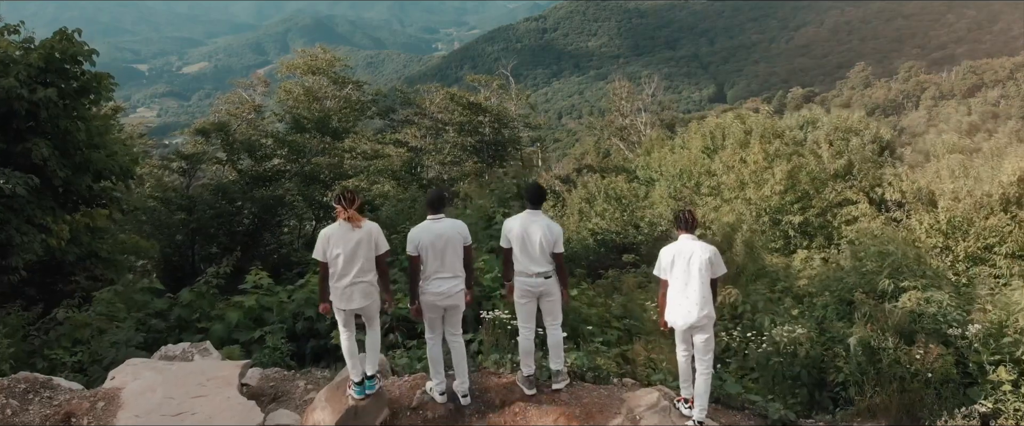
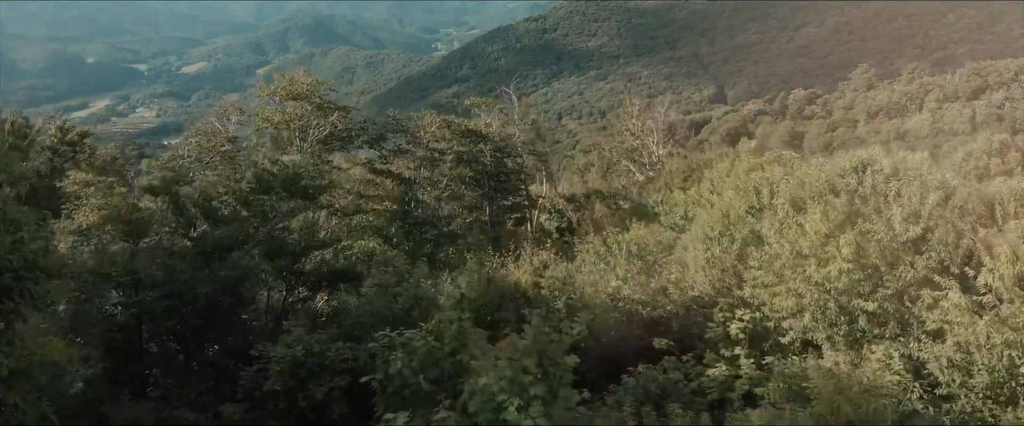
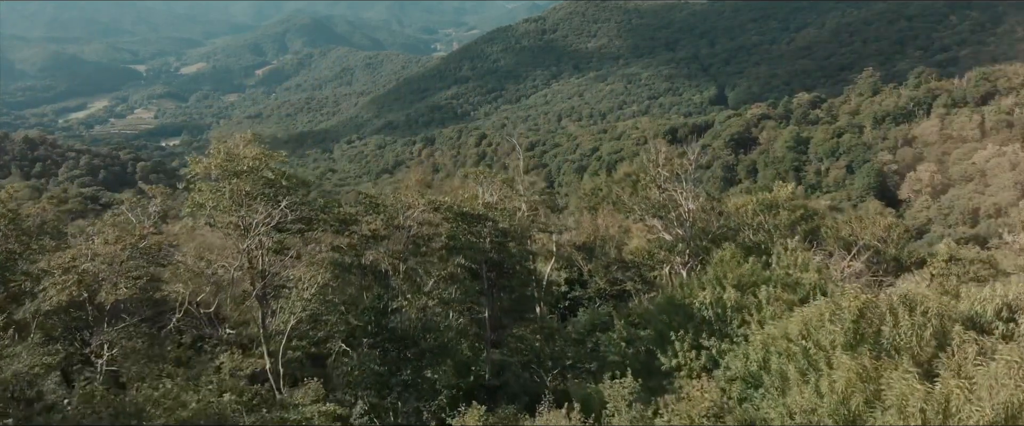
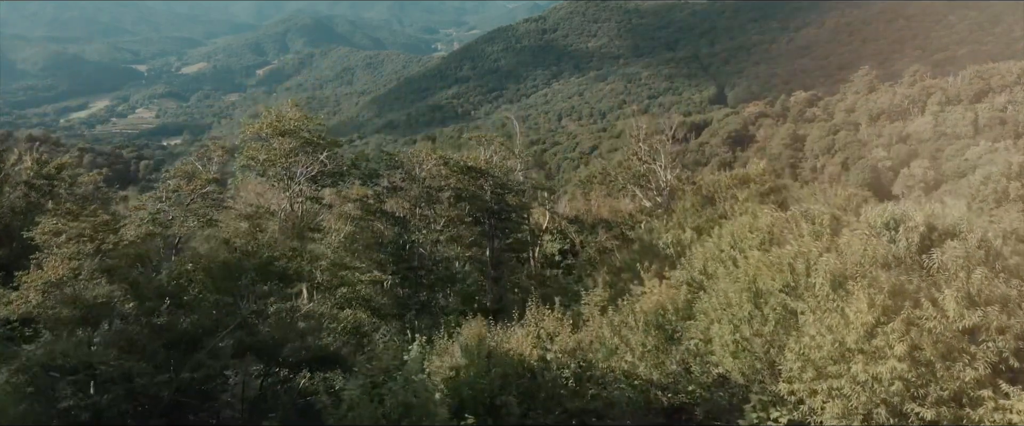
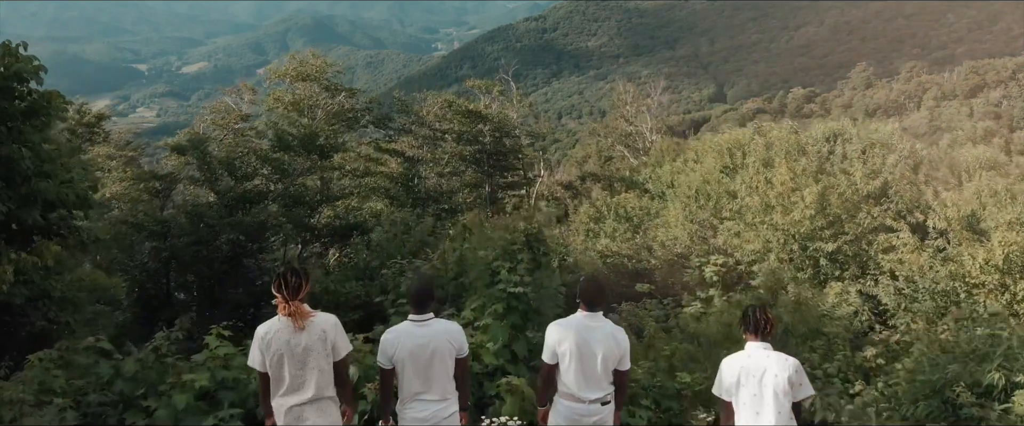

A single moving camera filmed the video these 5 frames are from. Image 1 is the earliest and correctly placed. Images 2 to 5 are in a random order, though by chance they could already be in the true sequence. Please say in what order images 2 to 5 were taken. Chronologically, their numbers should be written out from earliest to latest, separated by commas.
5, 2, 4, 3
